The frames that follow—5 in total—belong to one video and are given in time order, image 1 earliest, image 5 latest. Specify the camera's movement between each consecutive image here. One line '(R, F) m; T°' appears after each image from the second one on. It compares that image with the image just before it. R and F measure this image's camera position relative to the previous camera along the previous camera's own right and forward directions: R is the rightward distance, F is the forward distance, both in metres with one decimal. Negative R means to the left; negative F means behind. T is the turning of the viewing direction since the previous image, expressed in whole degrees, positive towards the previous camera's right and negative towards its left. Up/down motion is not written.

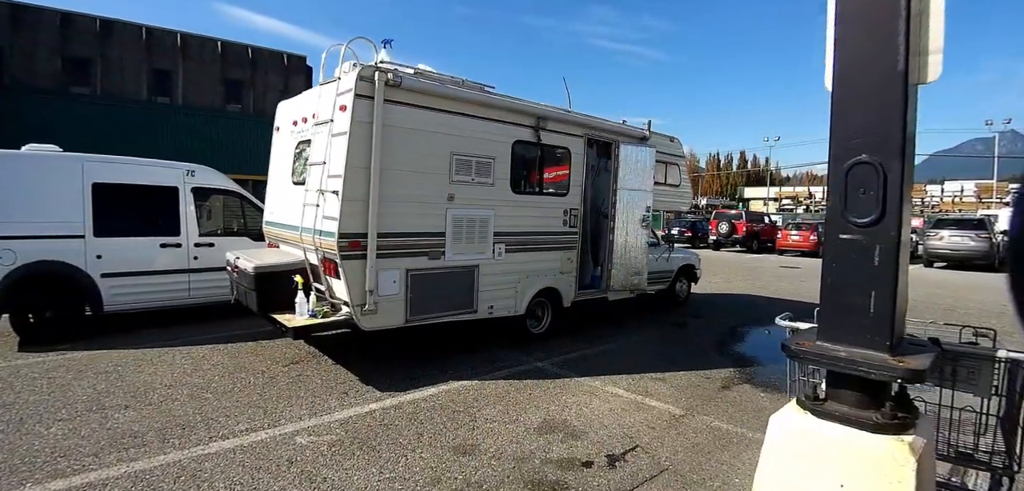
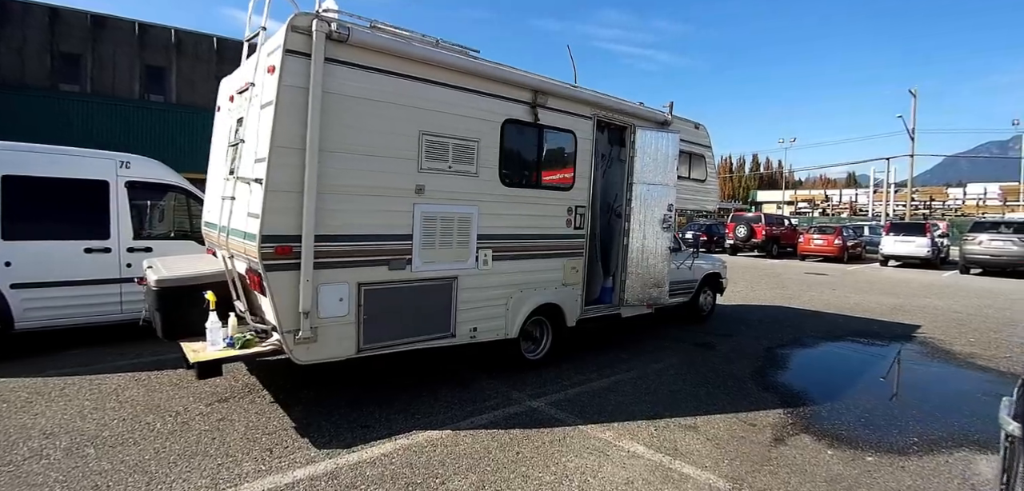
(+0.2, +1.3) m; -1°
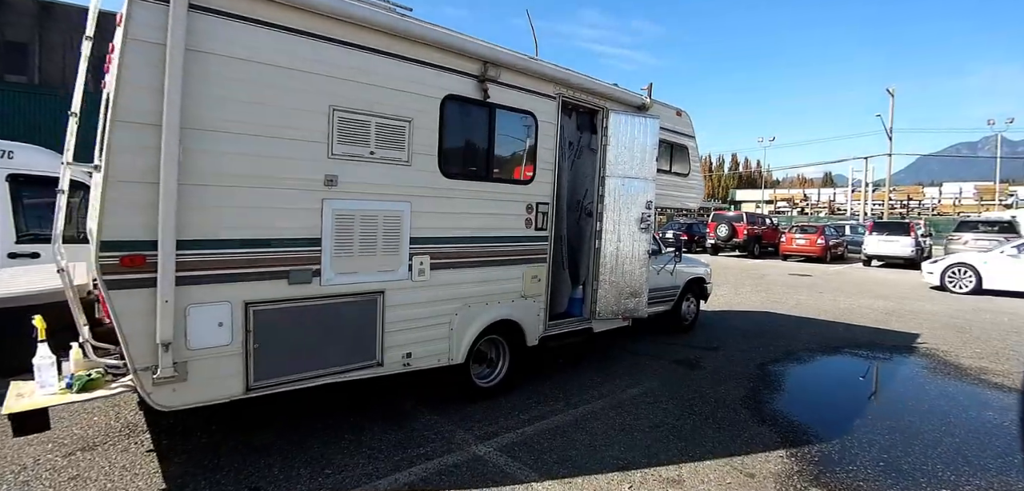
(+0.3, +0.9) m; +2°
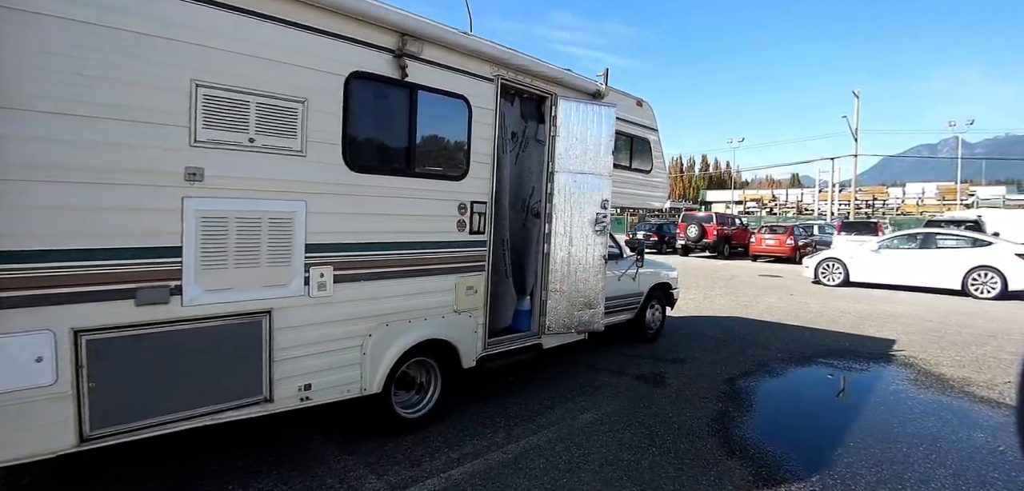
(+0.3, +0.6) m; +3°
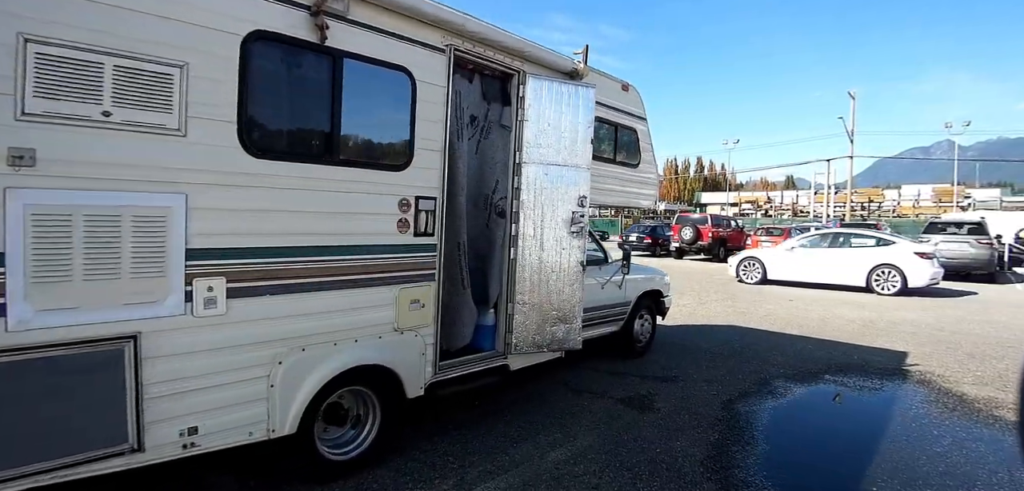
(+0.2, +0.6) m; 0°
